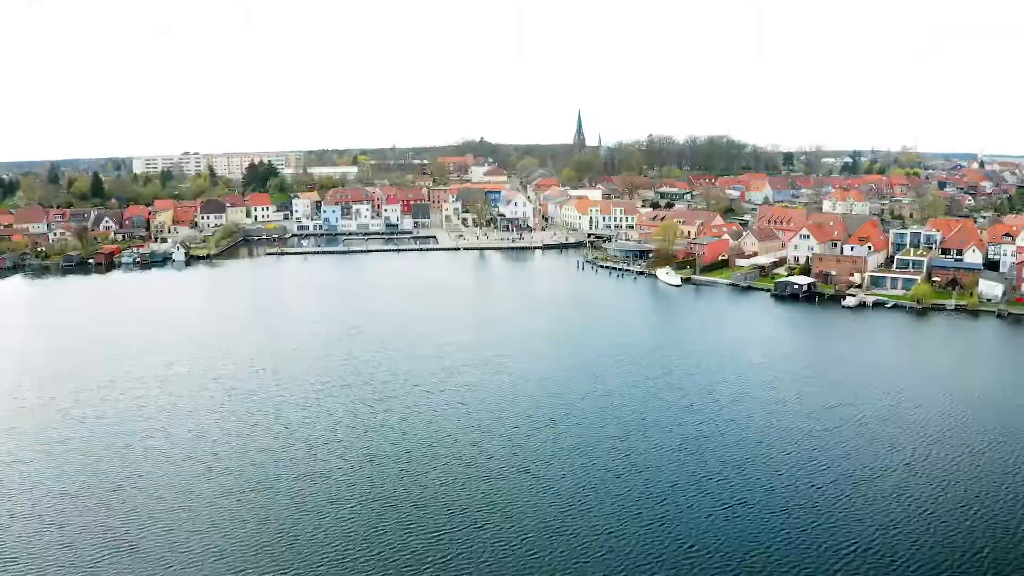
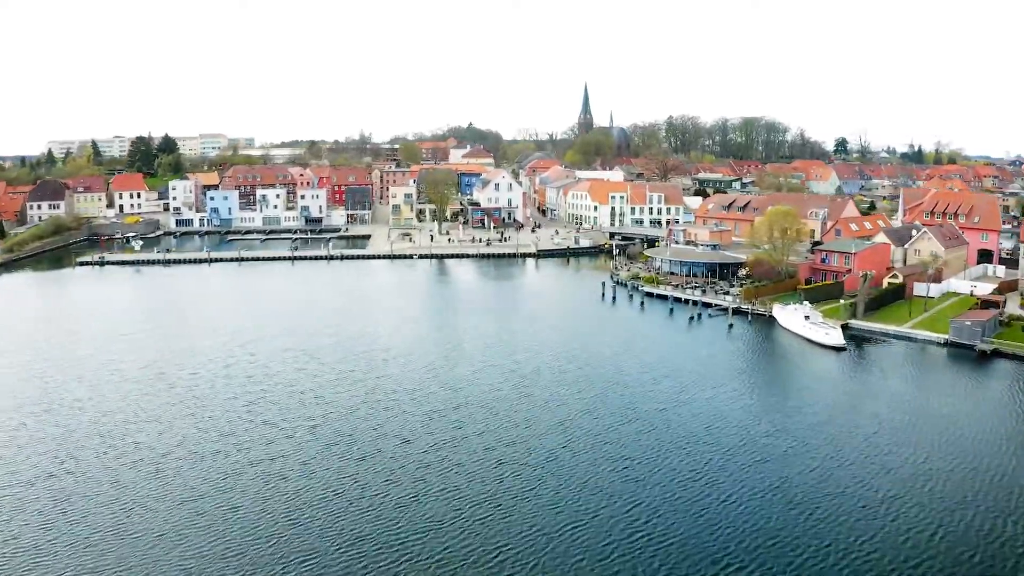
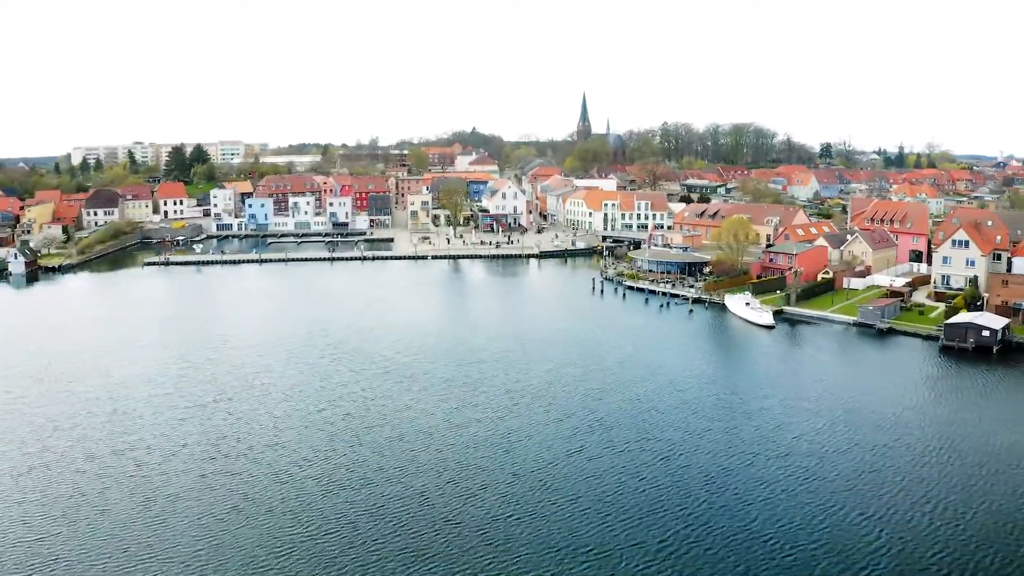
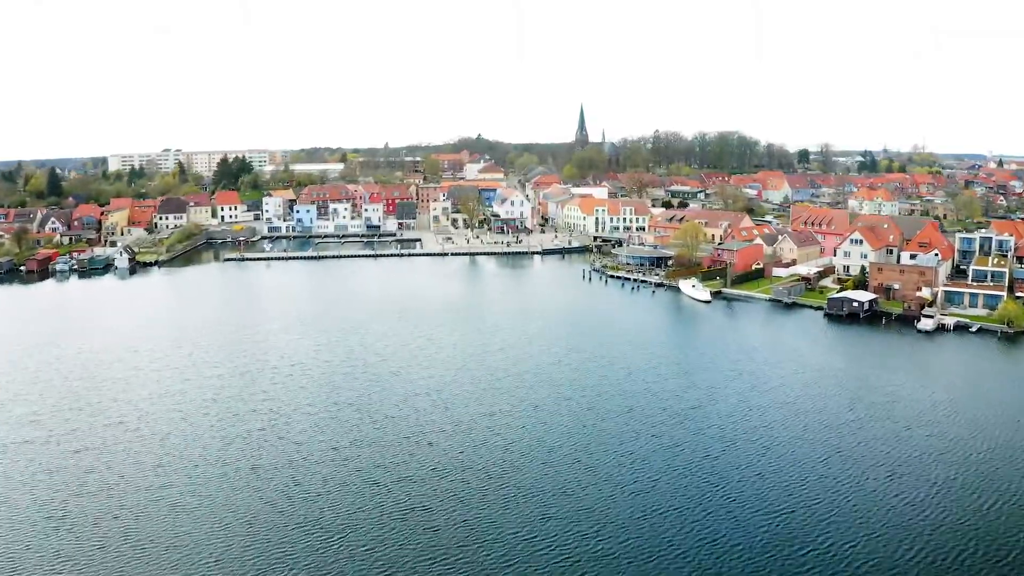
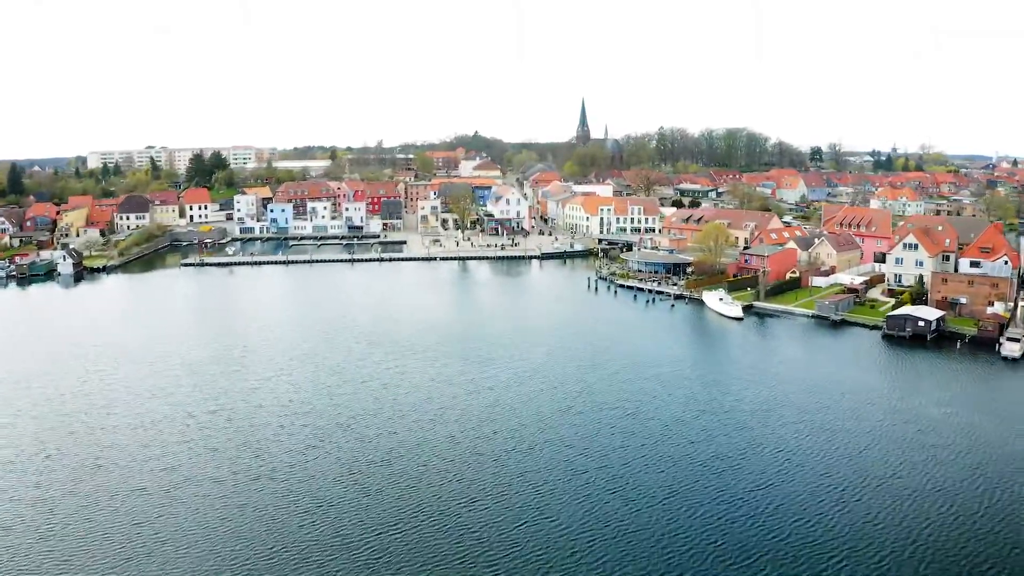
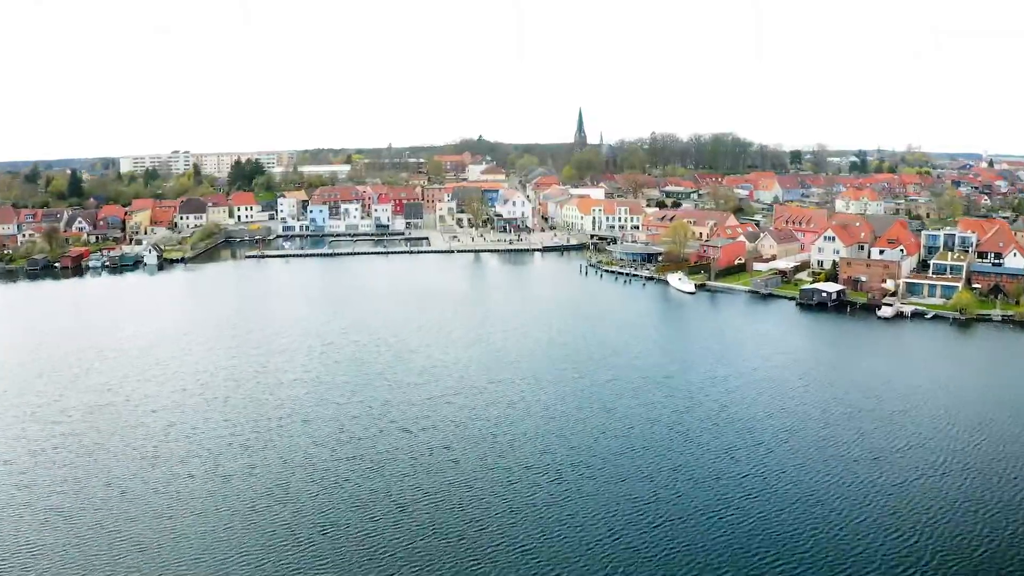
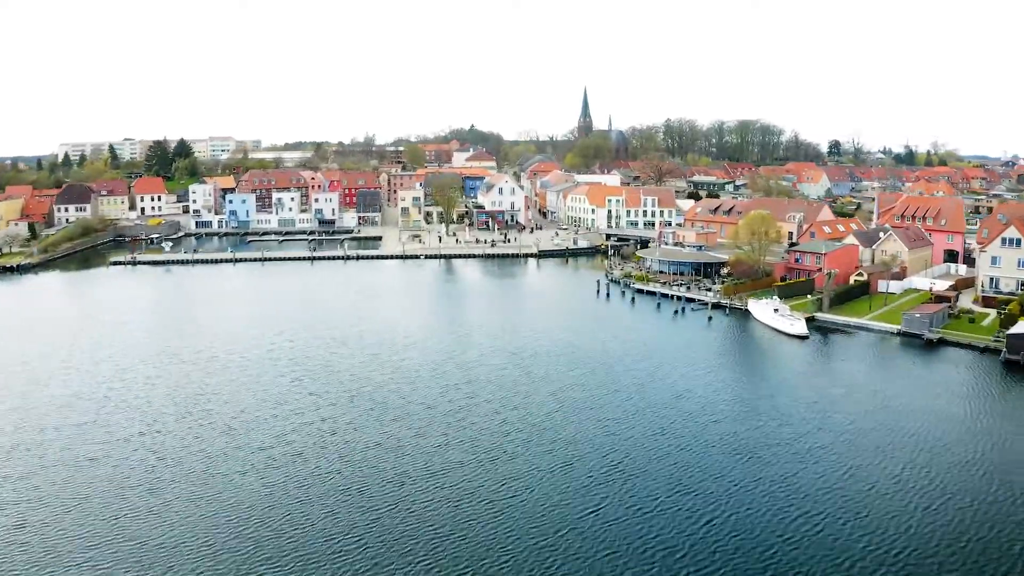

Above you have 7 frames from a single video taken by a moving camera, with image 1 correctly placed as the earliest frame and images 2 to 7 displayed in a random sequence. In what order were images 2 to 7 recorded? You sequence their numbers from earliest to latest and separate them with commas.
6, 4, 5, 3, 7, 2
